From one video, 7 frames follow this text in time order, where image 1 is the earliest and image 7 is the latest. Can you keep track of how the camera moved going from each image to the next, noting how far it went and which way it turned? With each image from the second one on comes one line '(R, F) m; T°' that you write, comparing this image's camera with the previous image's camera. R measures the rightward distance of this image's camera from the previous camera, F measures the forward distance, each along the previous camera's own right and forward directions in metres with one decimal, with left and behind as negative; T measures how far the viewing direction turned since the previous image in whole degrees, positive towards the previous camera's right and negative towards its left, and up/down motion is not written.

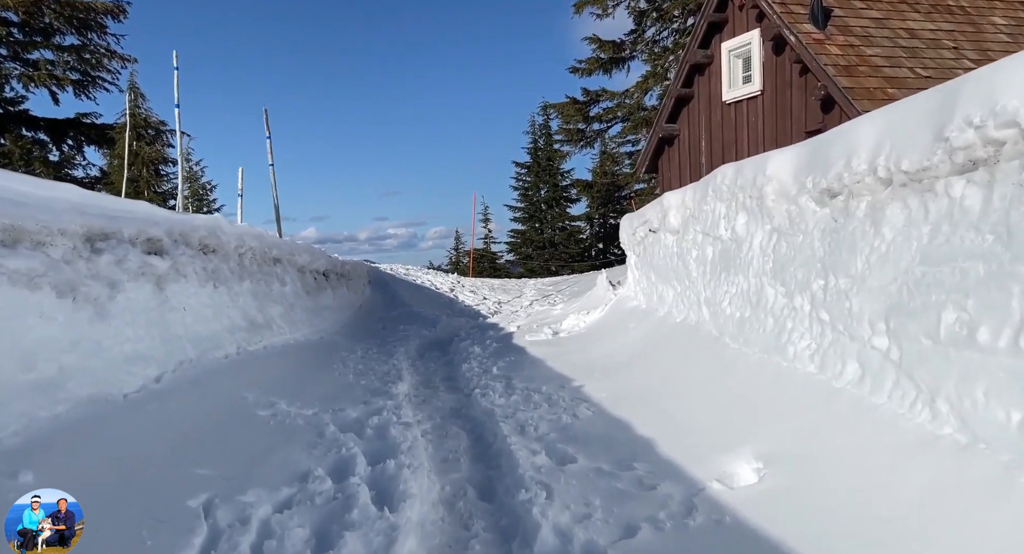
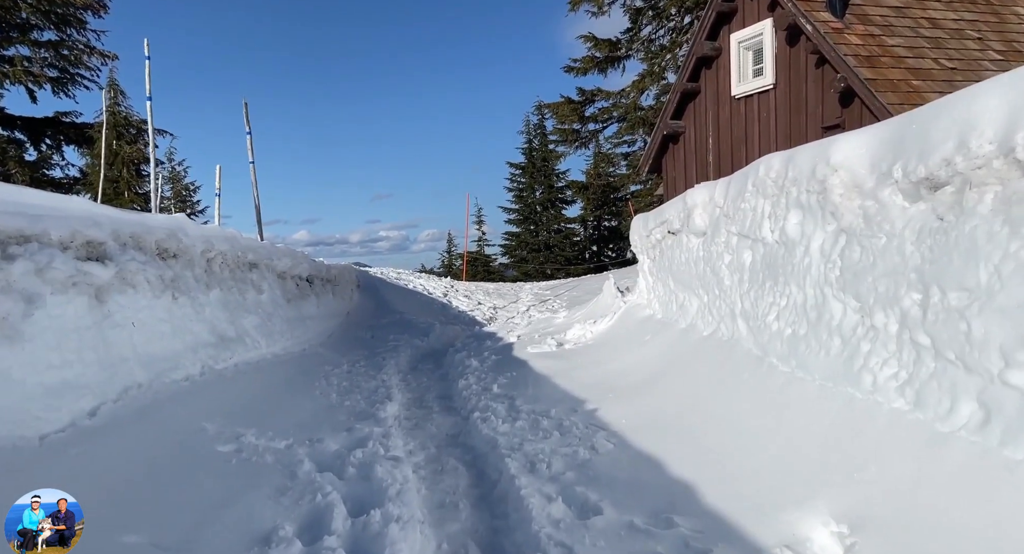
(-0.1, +0.6) m; +1°
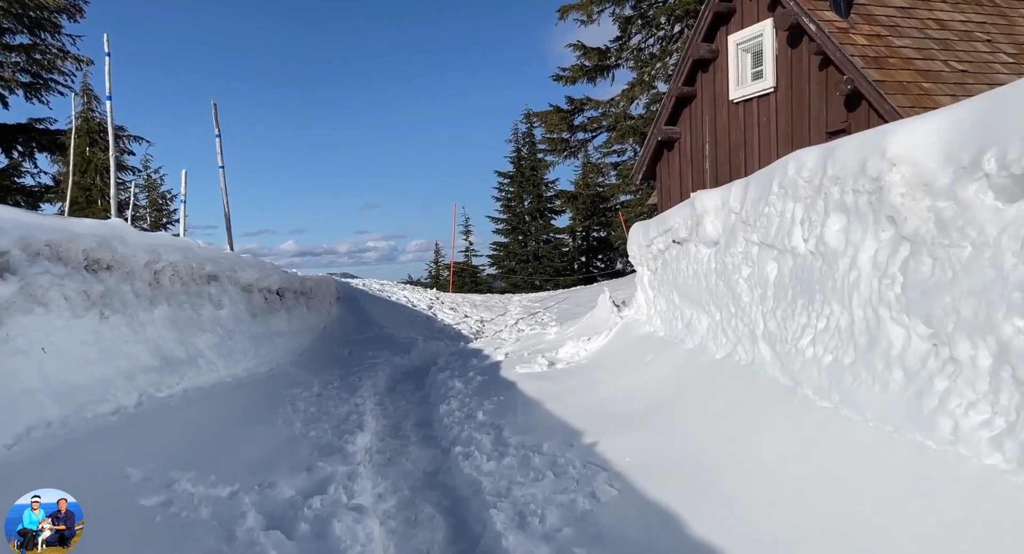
(0.0, +0.6) m; +1°
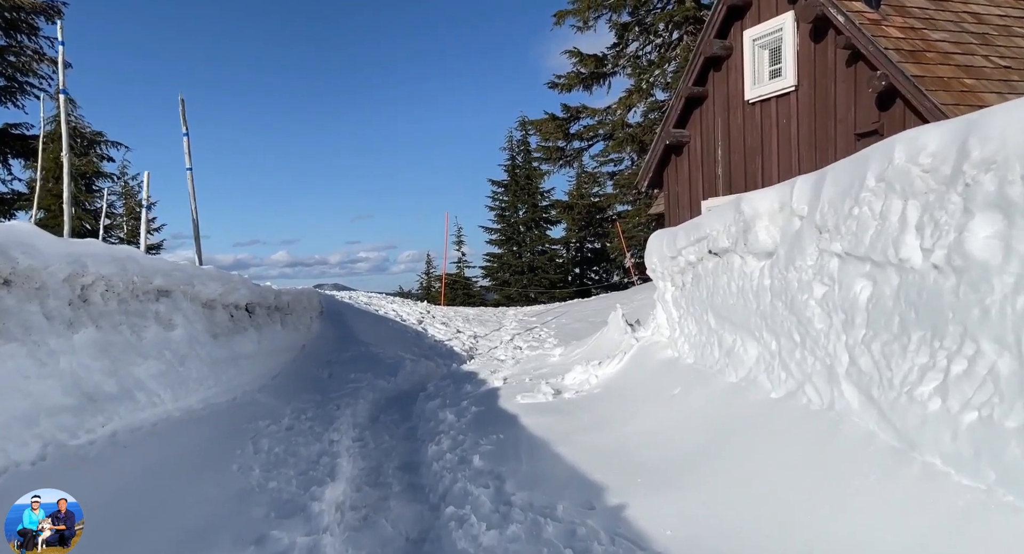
(-0.1, +0.8) m; +1°
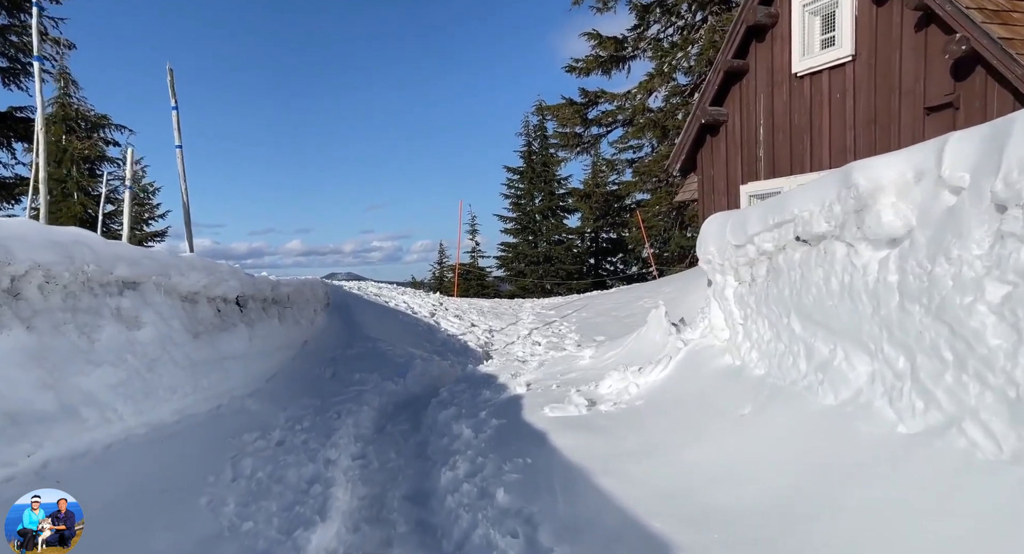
(-0.1, +0.8) m; -1°
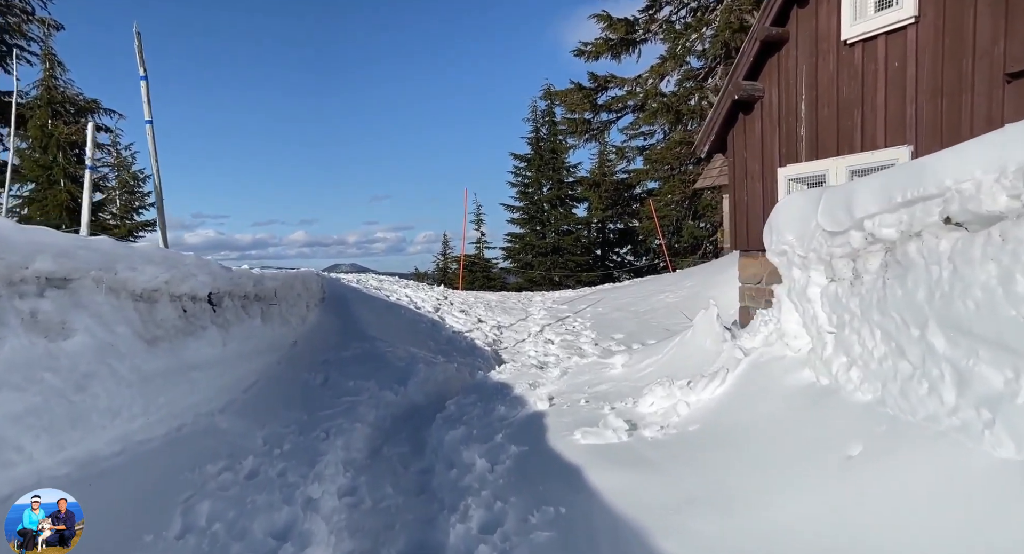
(-0.1, +0.9) m; 0°
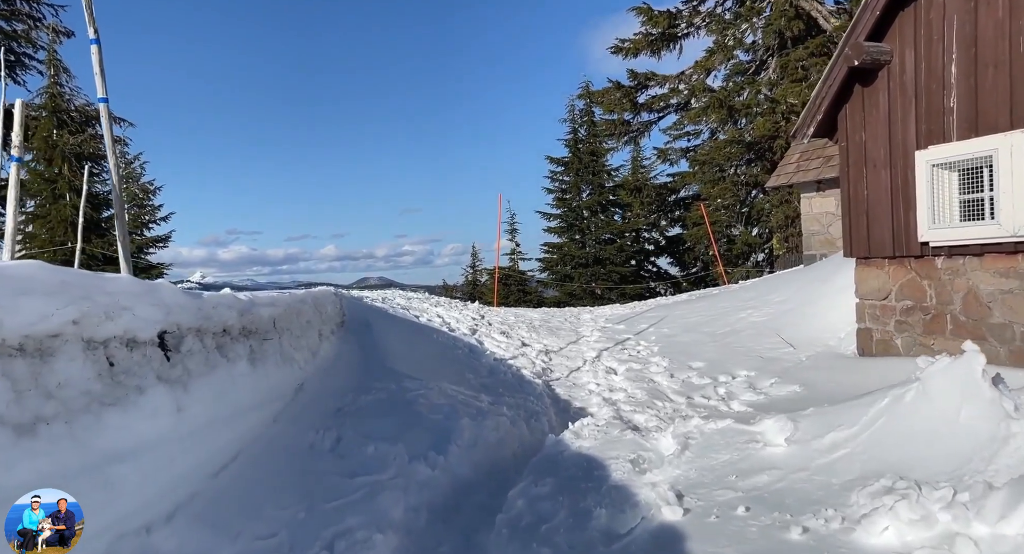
(-0.4, +1.7) m; -3°
